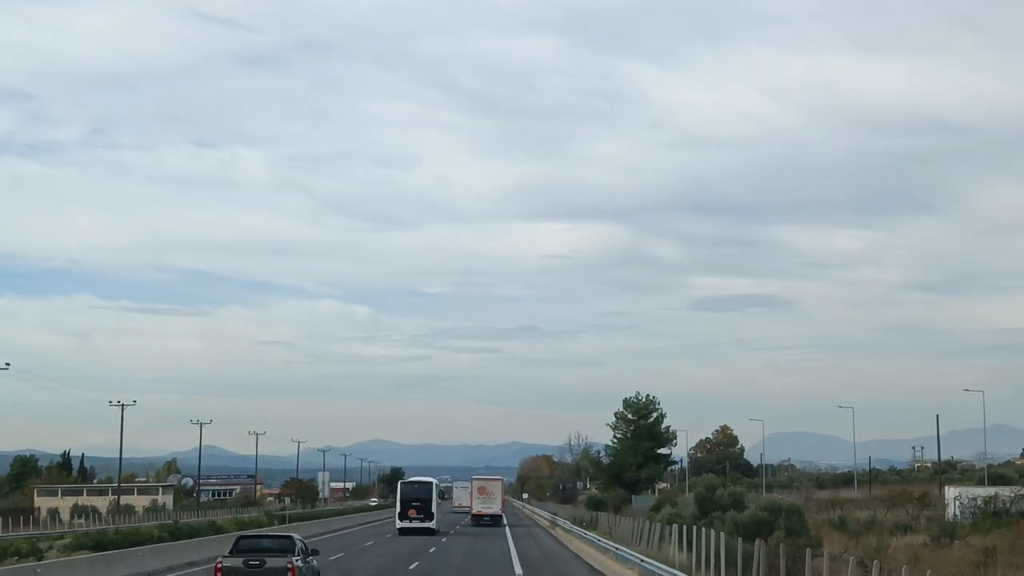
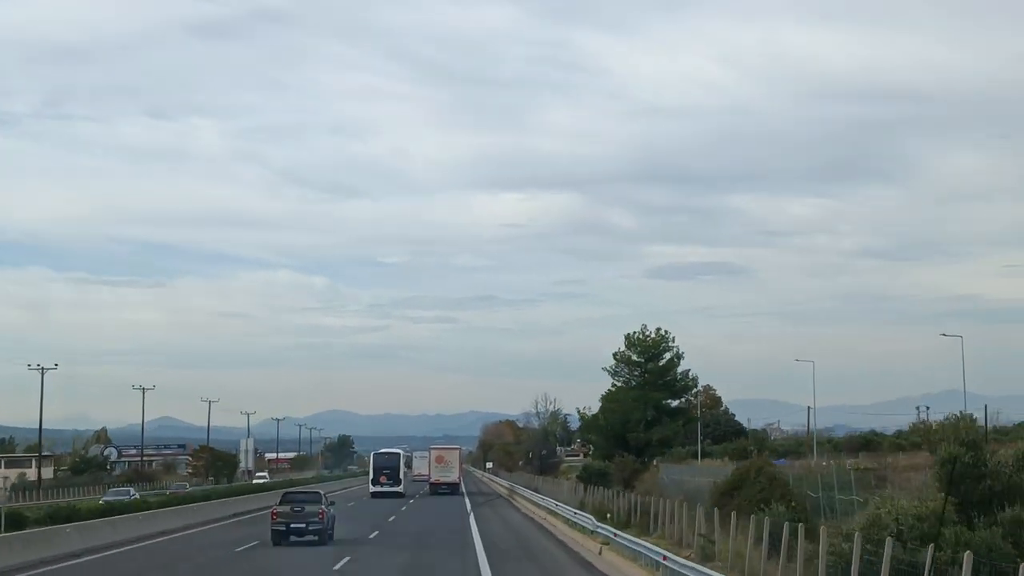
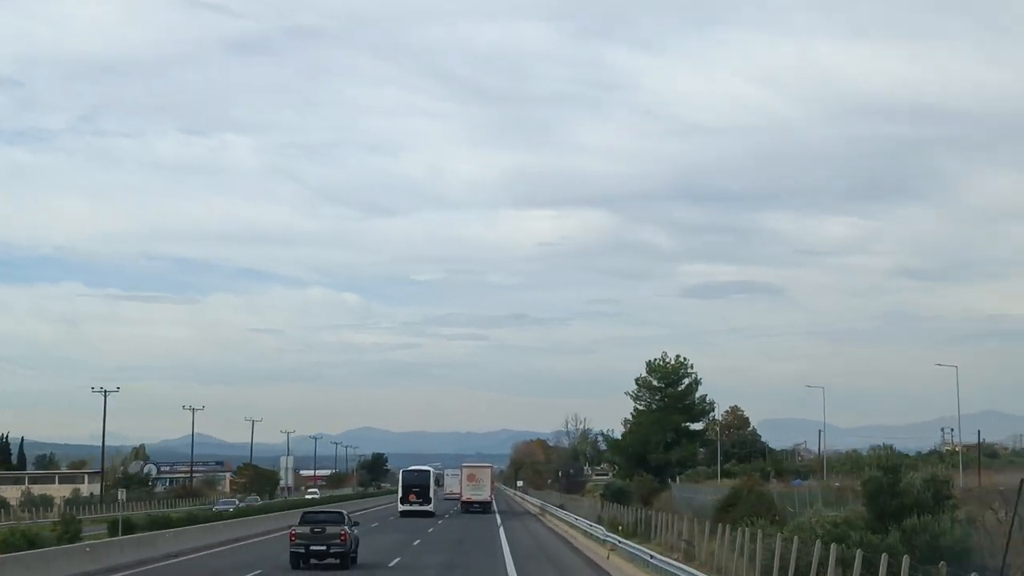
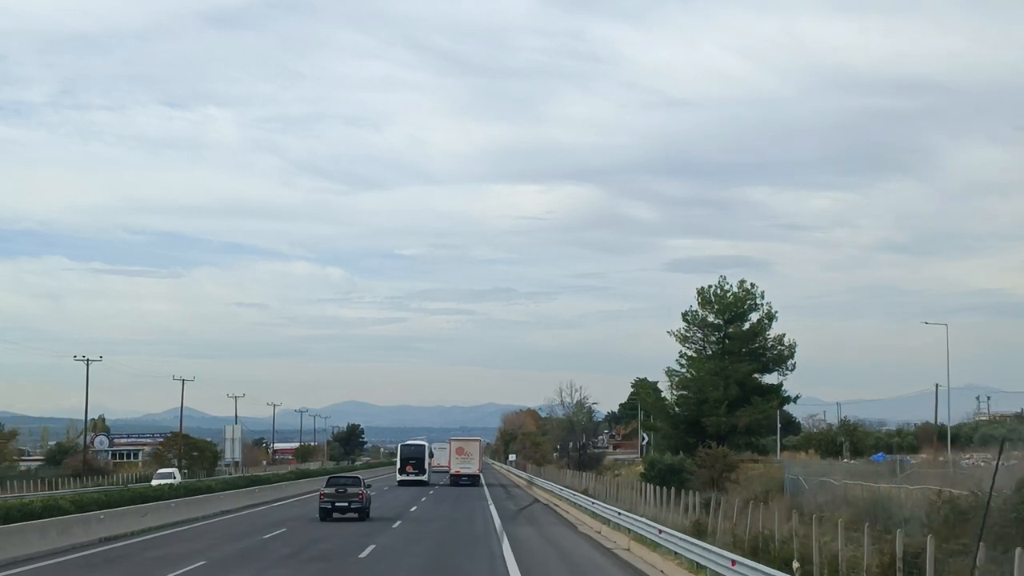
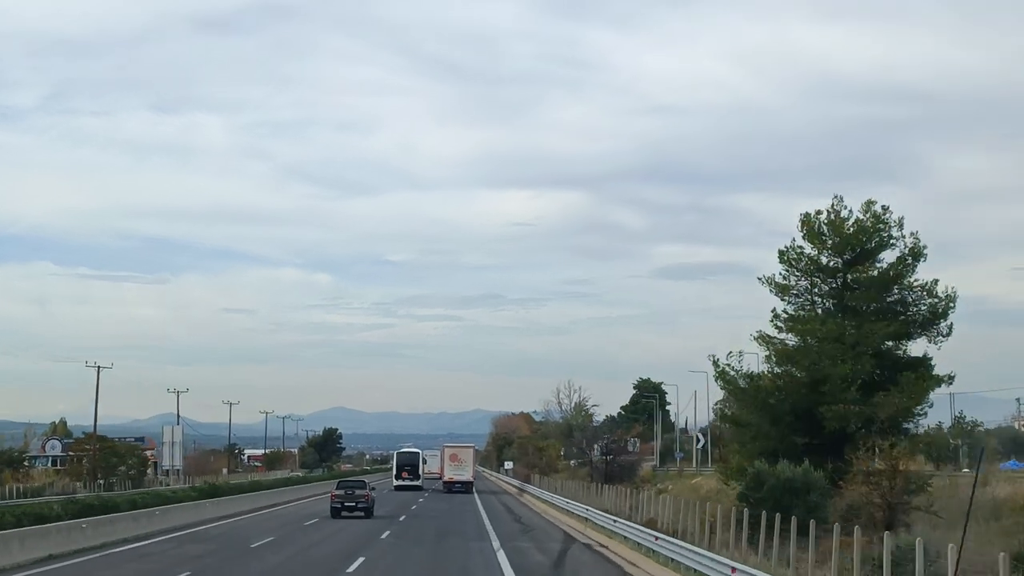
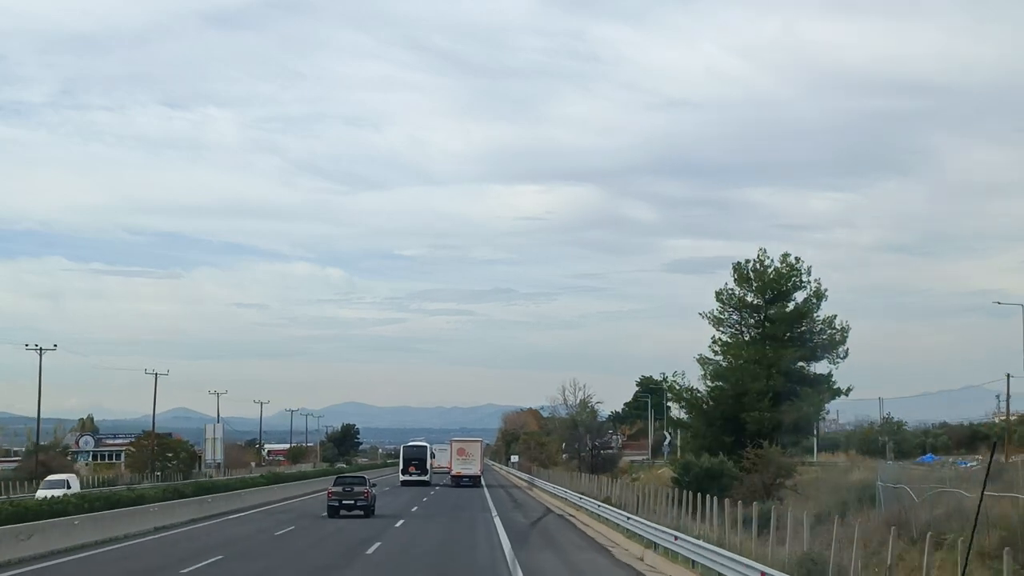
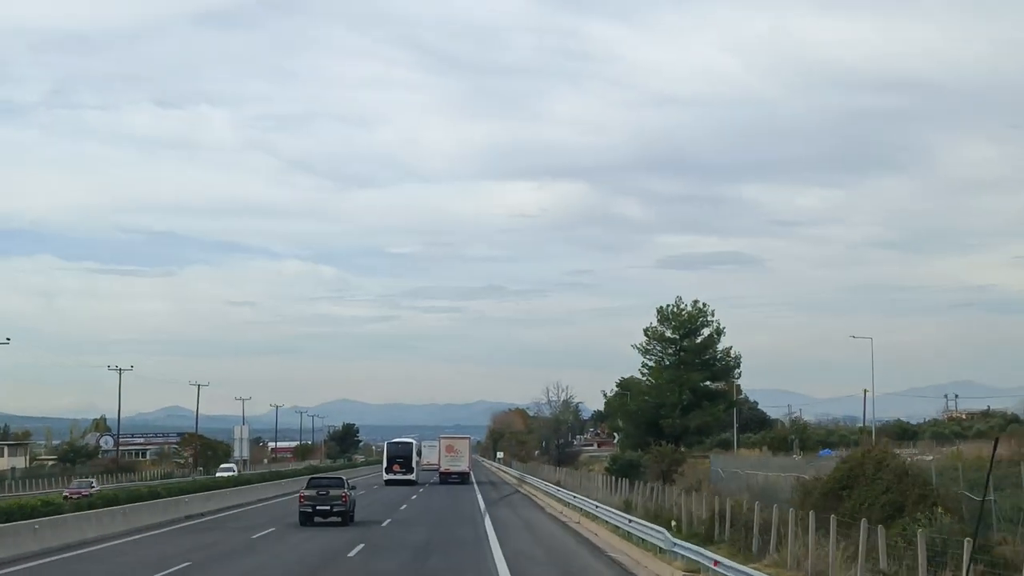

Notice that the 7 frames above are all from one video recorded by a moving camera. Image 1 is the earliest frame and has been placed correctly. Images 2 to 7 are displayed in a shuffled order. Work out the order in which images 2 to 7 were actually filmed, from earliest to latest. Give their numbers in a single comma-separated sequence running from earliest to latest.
3, 2, 7, 4, 6, 5
